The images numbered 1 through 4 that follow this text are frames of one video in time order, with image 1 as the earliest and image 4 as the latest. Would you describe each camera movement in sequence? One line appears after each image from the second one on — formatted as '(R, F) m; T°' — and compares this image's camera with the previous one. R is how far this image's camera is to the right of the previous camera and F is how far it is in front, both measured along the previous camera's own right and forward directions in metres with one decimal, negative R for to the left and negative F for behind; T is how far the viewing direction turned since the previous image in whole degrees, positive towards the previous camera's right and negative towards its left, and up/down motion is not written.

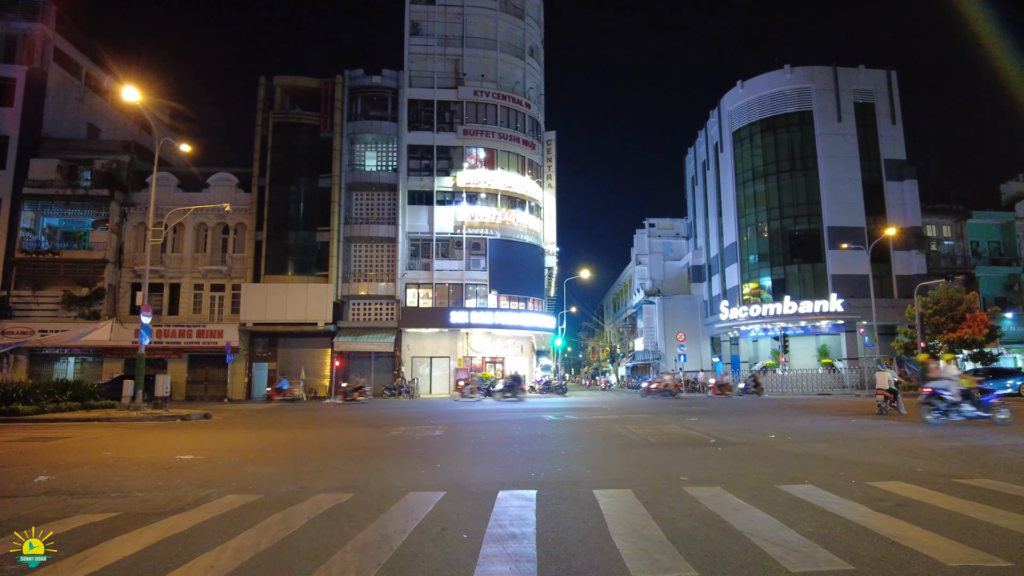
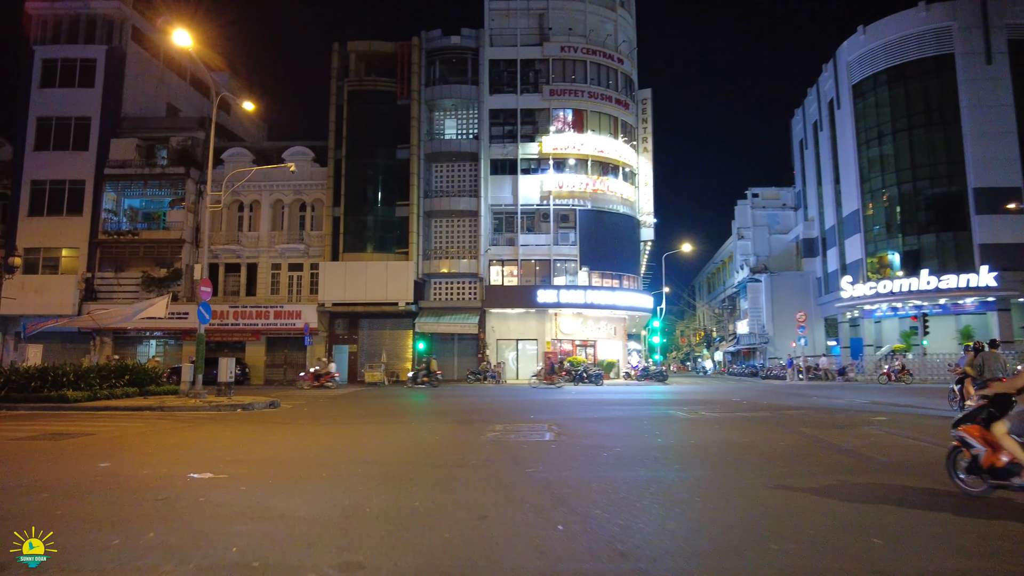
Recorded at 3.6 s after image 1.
(-0.8, +3.3) m; -7°
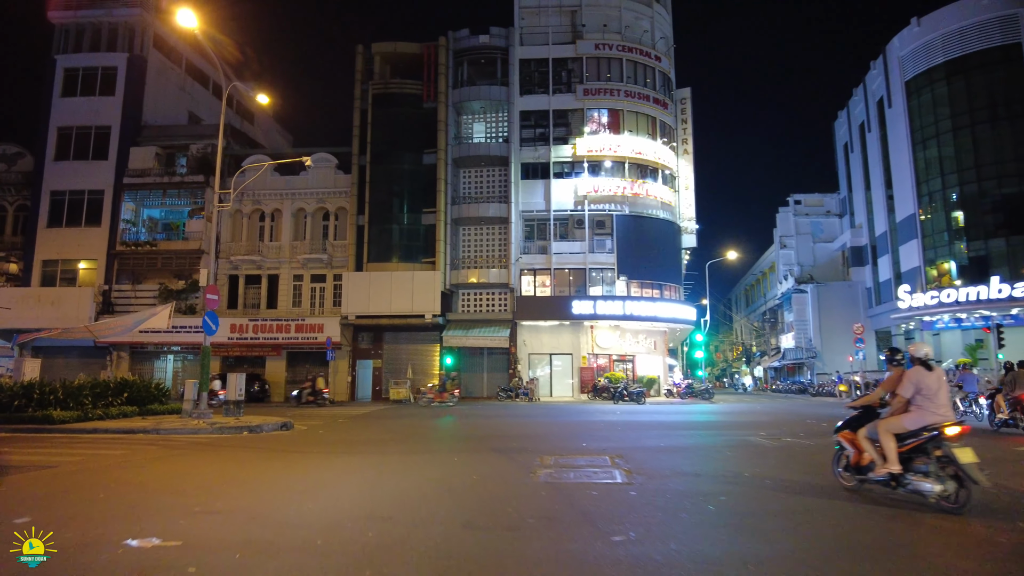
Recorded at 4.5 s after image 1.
(-0.4, +2.1) m; -2°
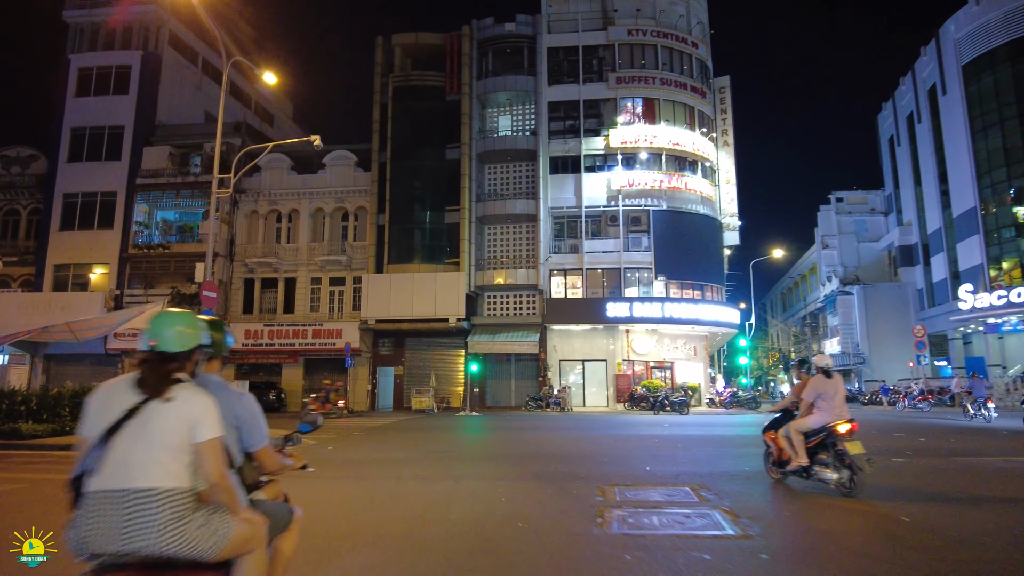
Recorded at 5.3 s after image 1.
(-0.3, +2.1) m; -2°
